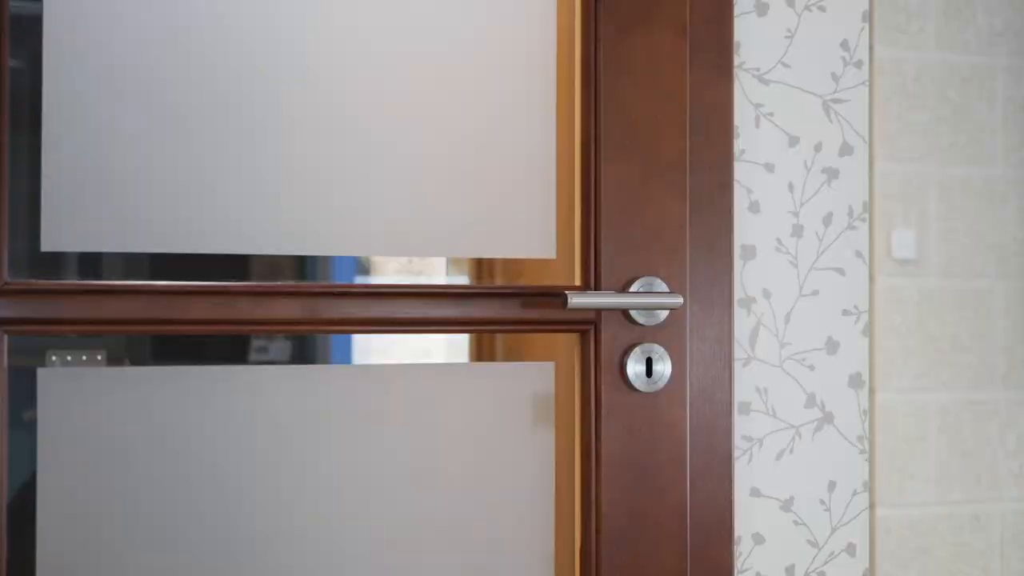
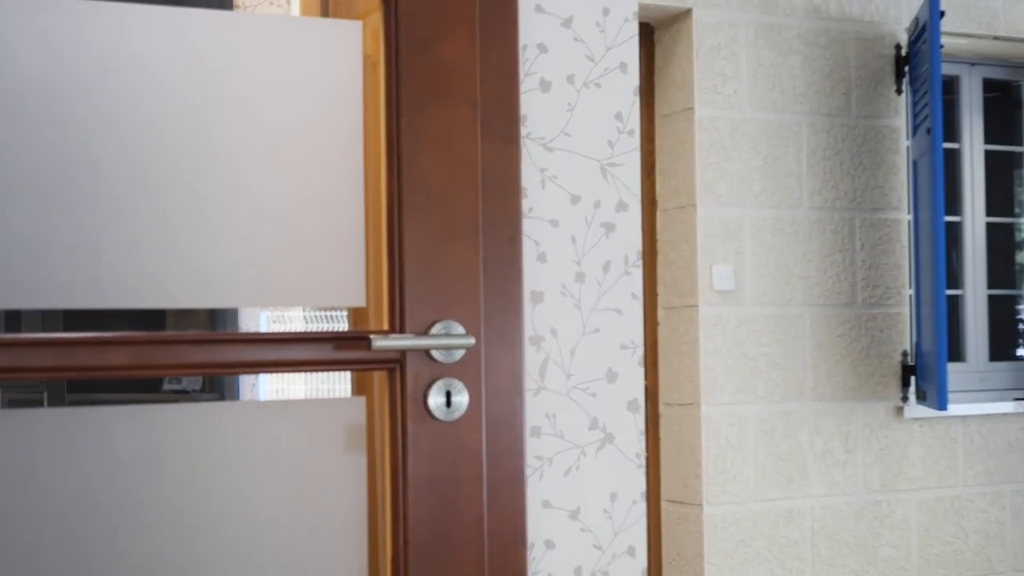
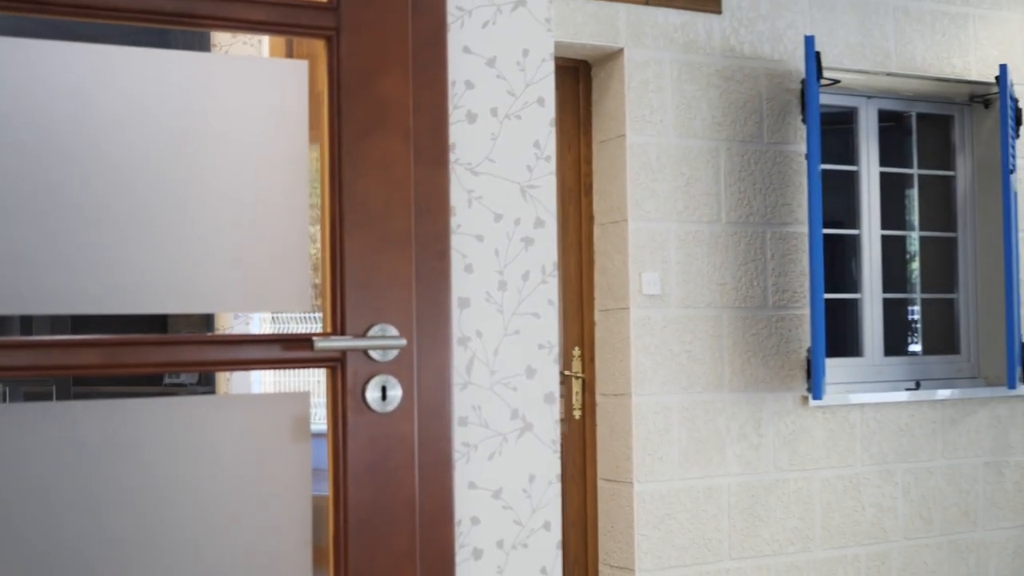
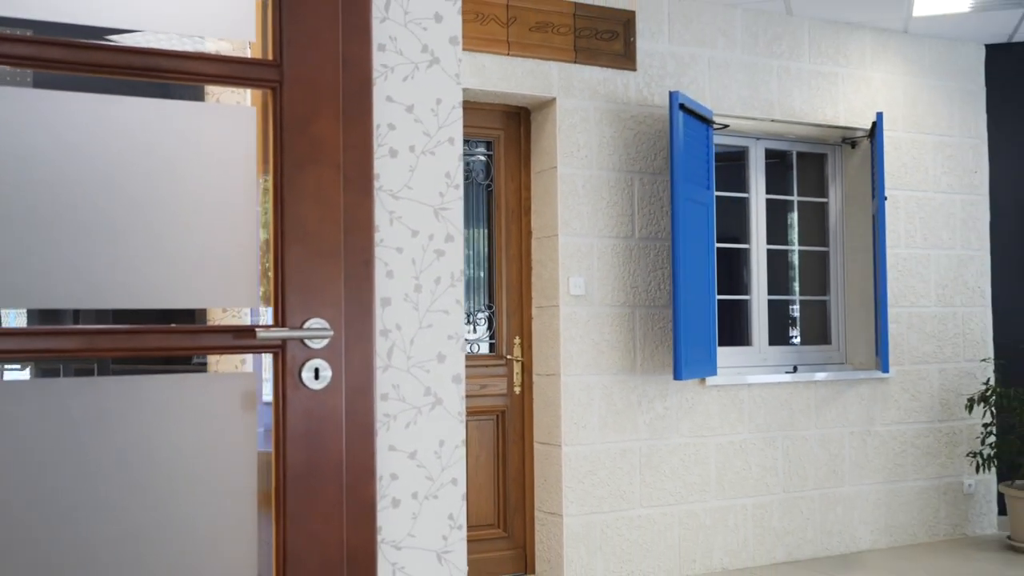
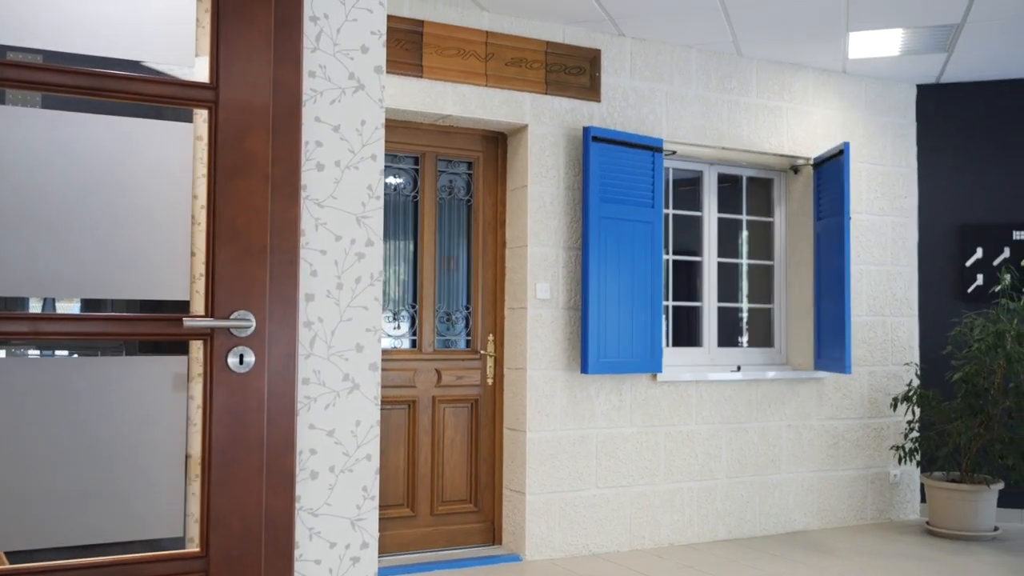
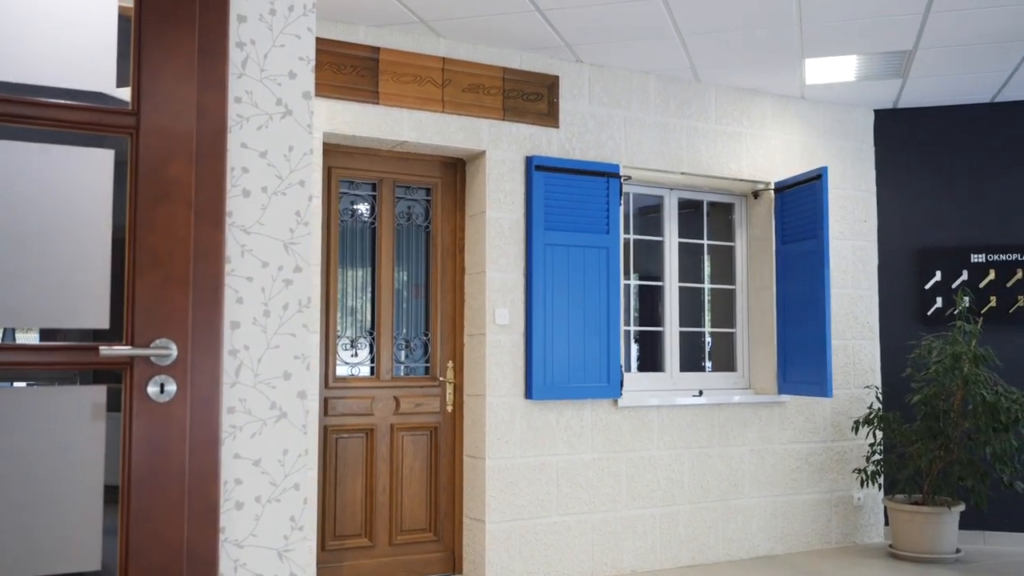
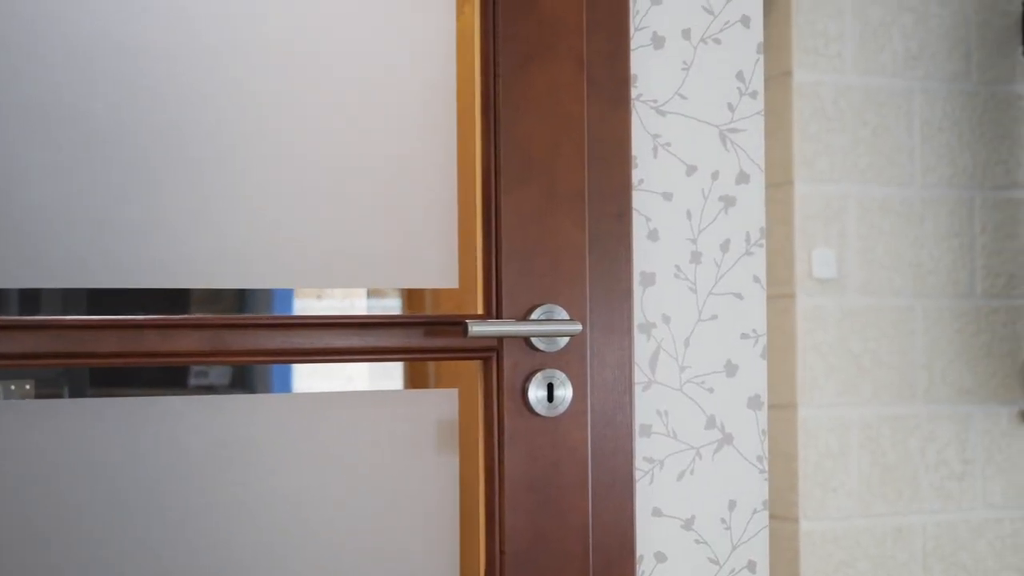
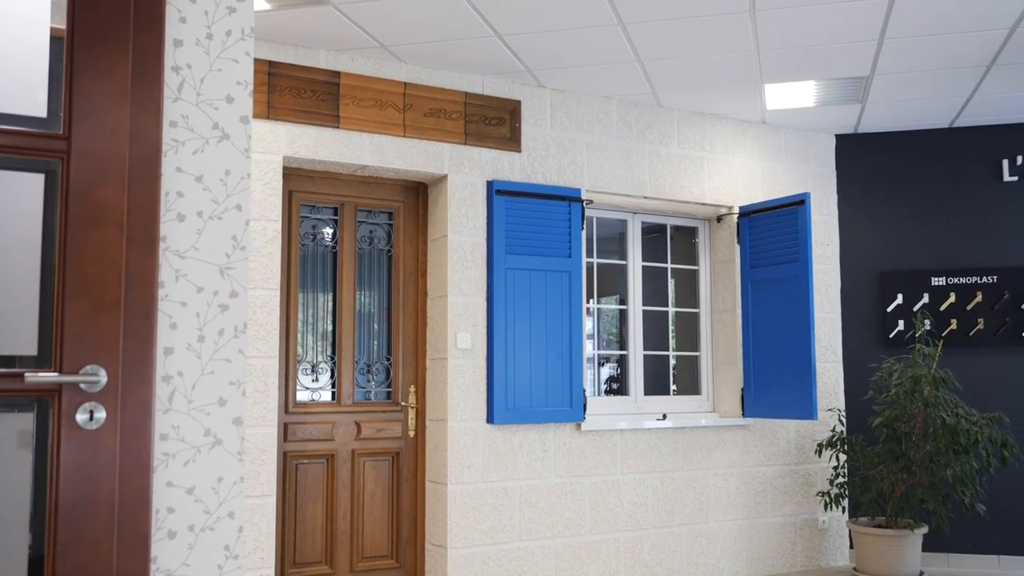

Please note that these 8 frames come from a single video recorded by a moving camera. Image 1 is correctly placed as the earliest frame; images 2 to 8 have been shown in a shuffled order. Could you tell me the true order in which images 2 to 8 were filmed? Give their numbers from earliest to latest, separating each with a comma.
7, 2, 3, 4, 5, 6, 8
